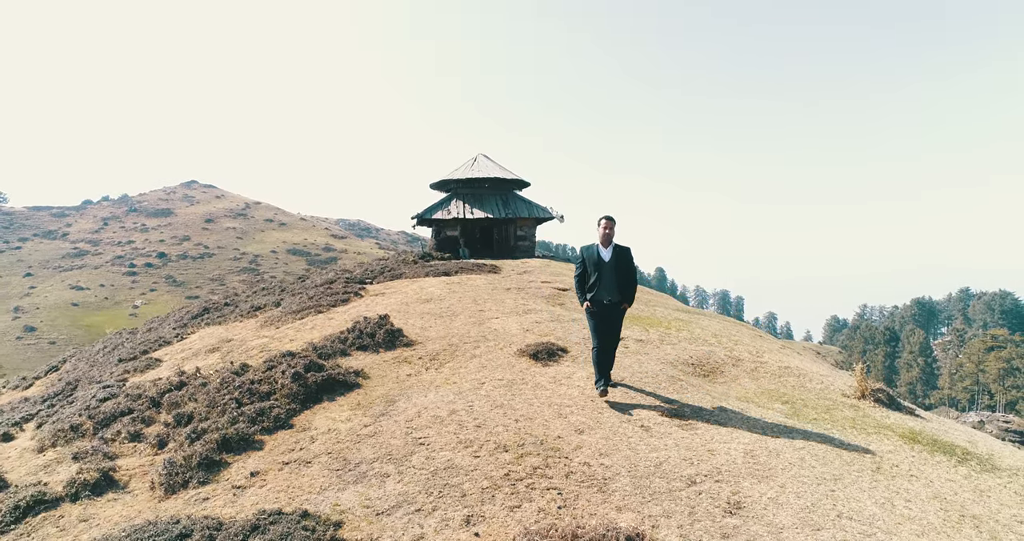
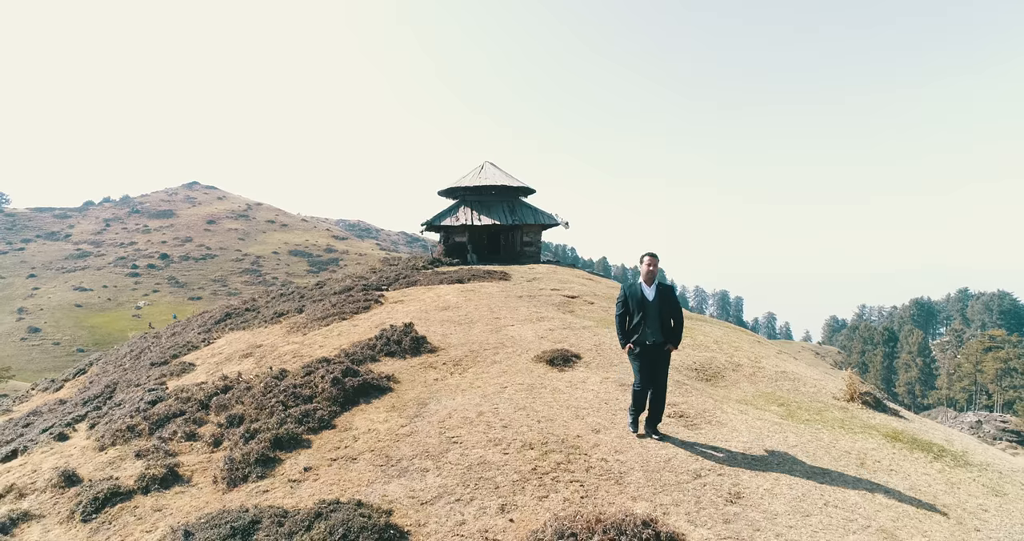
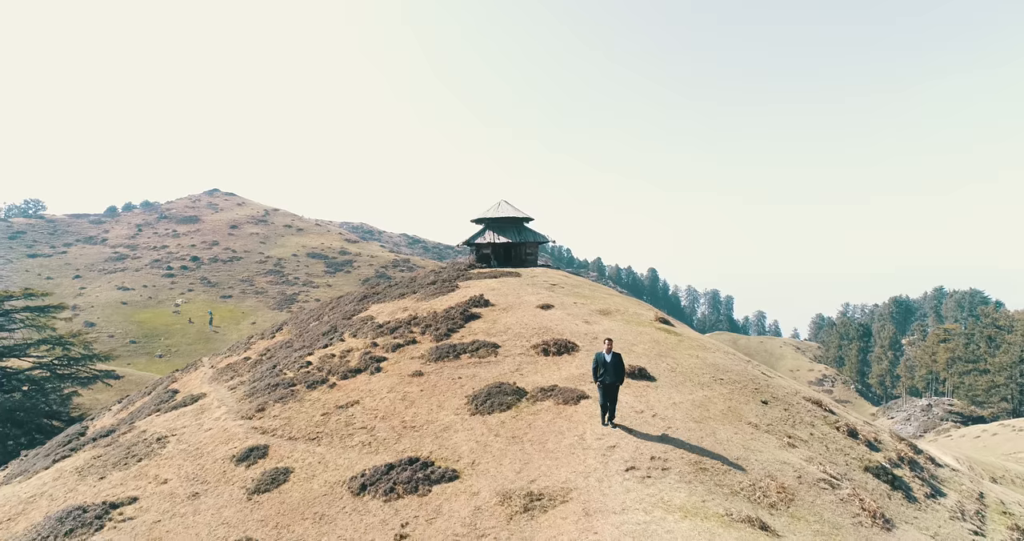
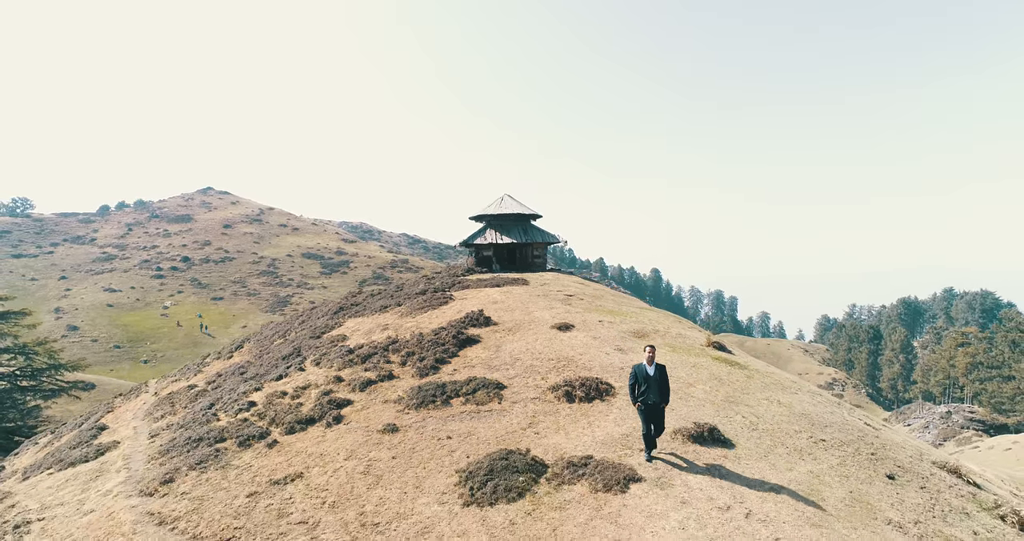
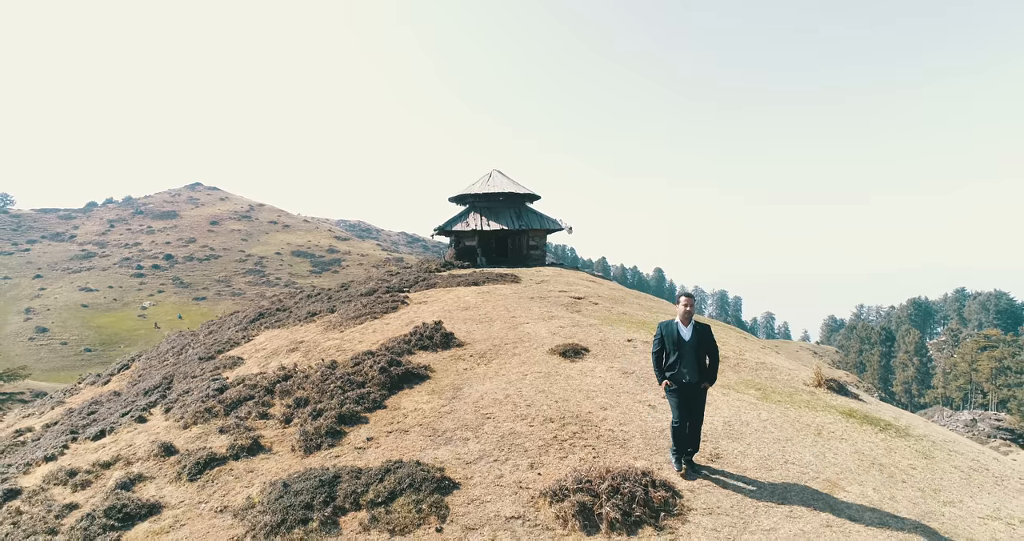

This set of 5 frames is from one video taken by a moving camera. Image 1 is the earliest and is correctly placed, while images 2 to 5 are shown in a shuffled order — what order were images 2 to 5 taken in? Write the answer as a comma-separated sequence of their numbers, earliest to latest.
2, 5, 4, 3
